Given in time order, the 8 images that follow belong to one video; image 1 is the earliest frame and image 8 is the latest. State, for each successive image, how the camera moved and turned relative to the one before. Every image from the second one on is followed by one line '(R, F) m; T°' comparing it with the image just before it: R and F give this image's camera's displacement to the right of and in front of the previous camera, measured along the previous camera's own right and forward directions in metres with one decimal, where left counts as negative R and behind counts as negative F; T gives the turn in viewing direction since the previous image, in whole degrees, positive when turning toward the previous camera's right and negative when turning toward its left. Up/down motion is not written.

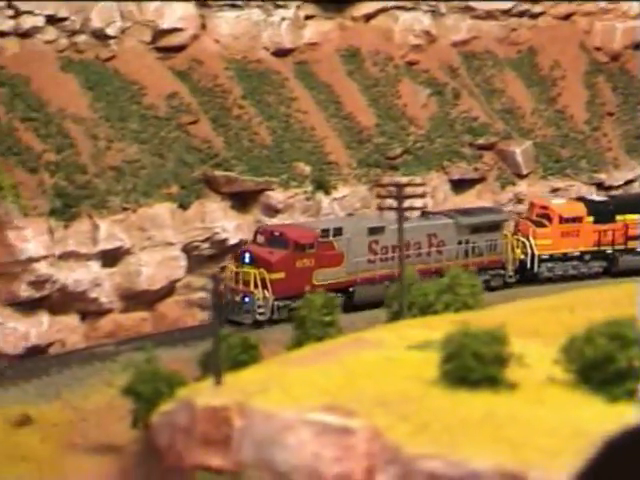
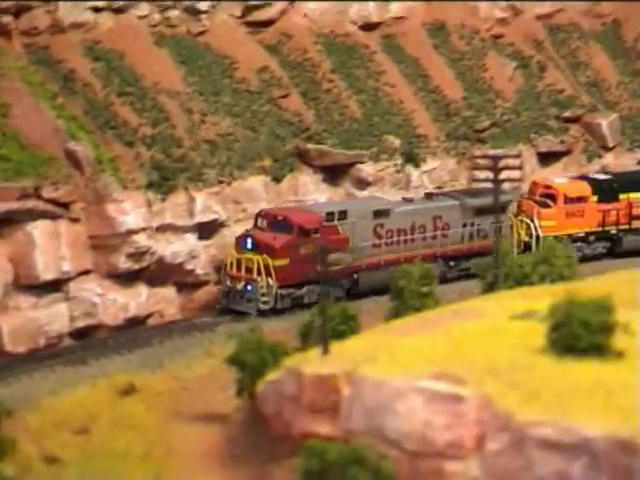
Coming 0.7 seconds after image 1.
(-0.6, -0.2) m; -1°
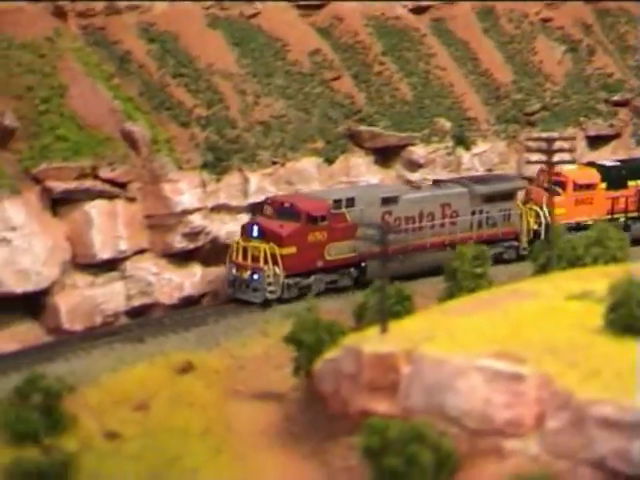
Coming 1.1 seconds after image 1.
(-0.3, -0.1) m; -1°
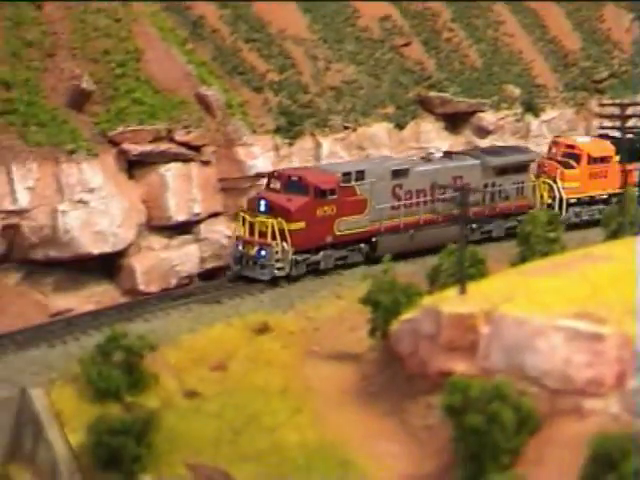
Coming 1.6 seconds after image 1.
(-0.4, -0.1) m; -1°
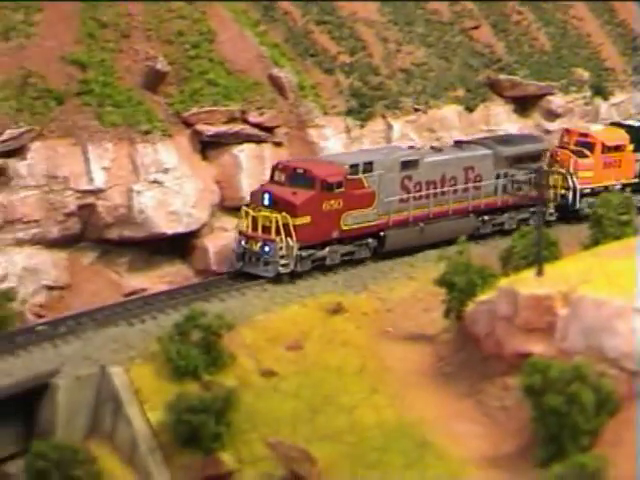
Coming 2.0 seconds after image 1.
(-0.4, -0.1) m; -1°
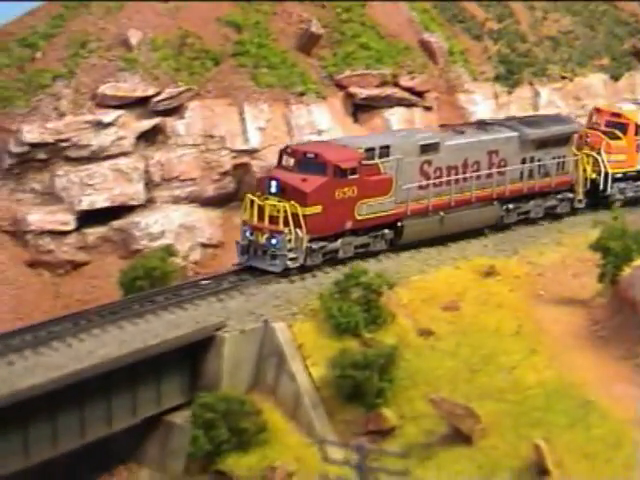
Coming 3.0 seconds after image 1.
(-0.9, -0.2) m; -2°
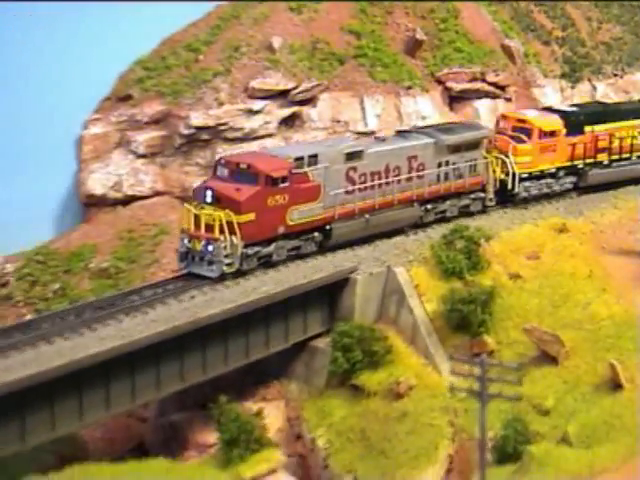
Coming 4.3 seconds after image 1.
(-1.3, -4.0) m; 0°
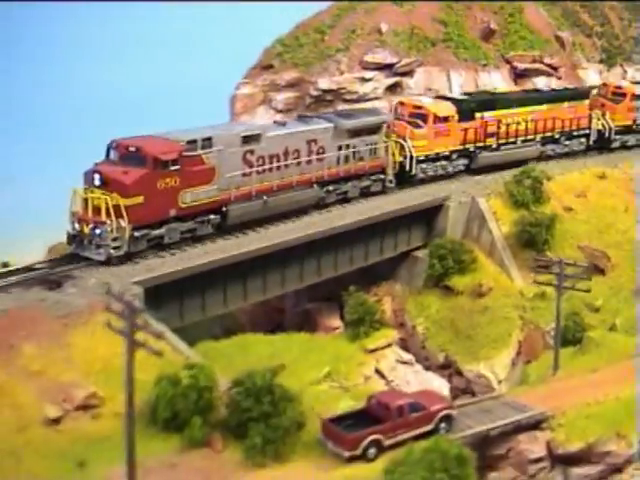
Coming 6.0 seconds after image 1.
(-2.5, -5.5) m; +2°
